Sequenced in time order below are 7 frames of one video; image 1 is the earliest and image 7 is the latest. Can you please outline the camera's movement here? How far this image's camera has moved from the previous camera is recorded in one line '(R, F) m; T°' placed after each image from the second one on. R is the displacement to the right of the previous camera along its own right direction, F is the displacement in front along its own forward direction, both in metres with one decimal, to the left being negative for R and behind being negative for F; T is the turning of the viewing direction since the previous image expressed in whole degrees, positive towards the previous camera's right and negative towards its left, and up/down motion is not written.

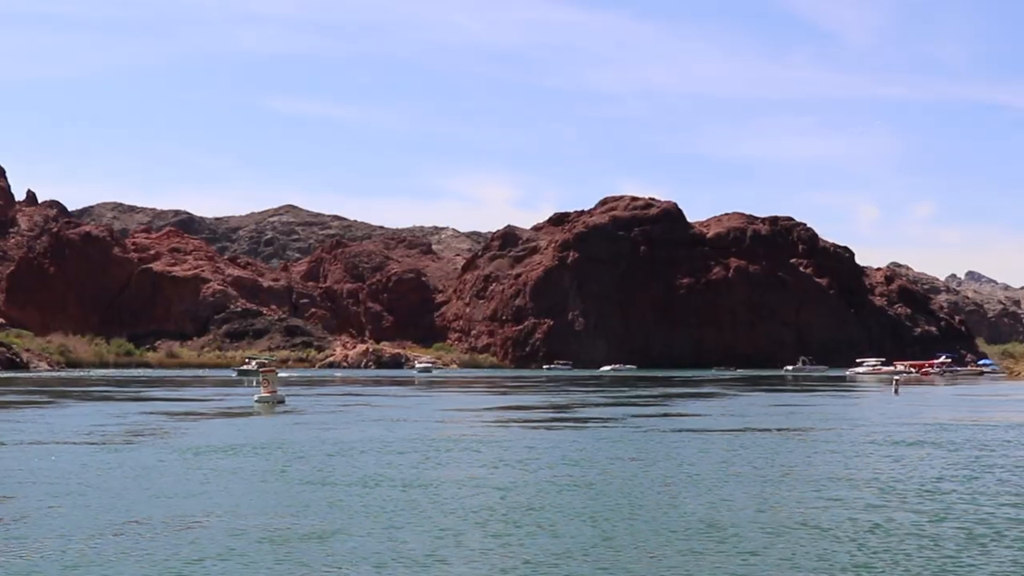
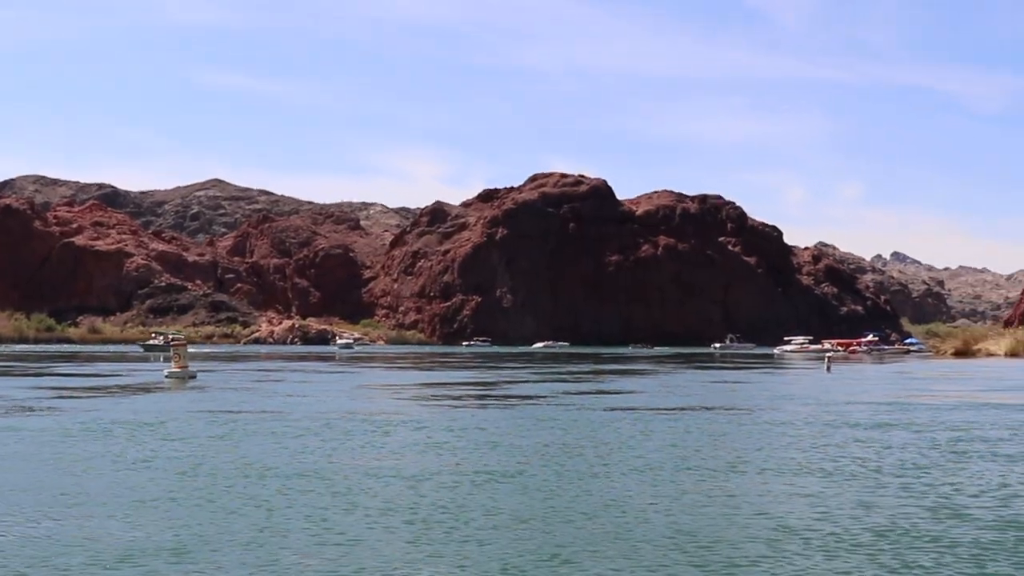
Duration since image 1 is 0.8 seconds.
(+0.2, +3.4) m; +3°
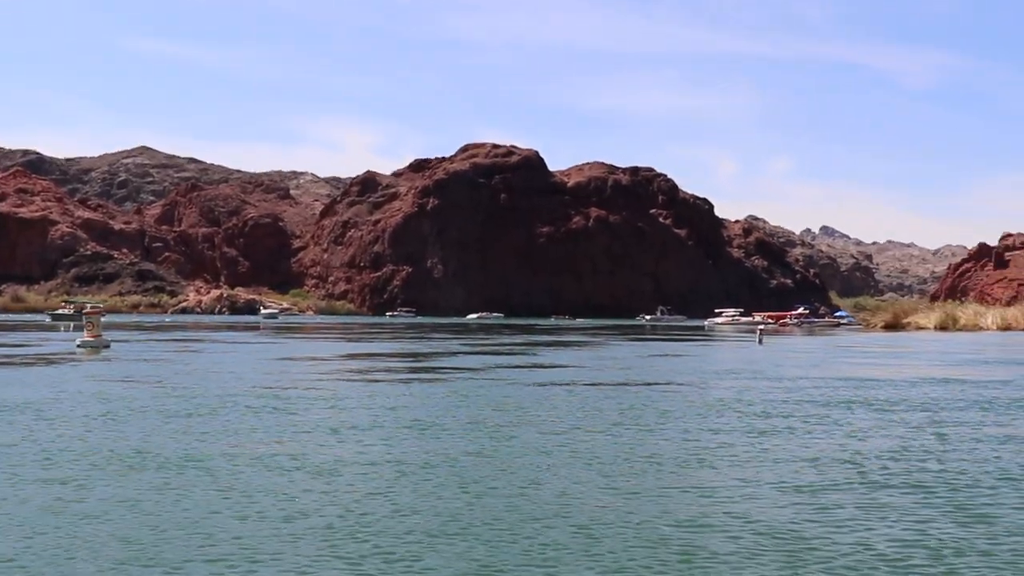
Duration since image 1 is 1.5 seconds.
(+0.1, +3.1) m; +3°
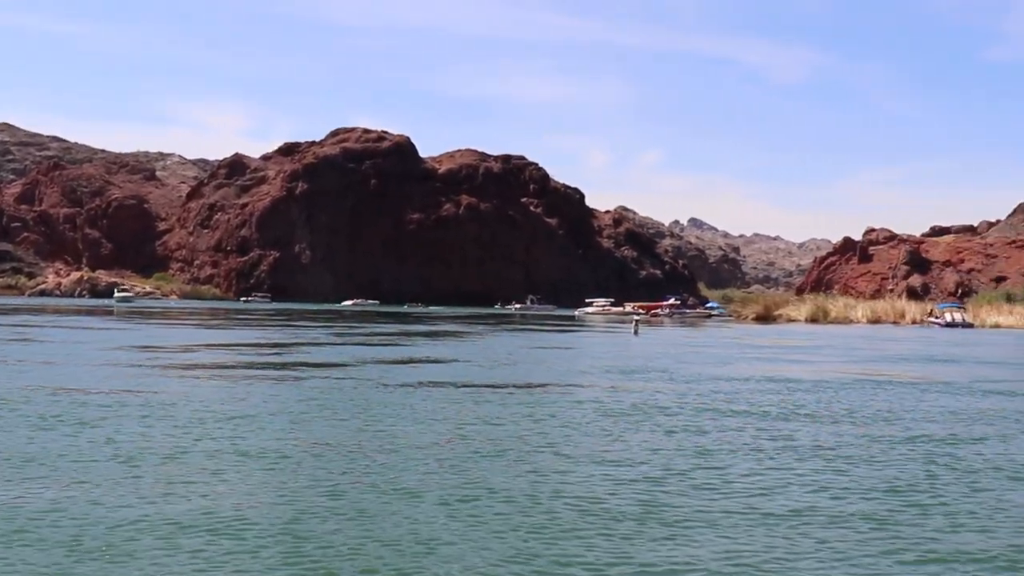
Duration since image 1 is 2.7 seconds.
(-0.1, +5.4) m; +5°
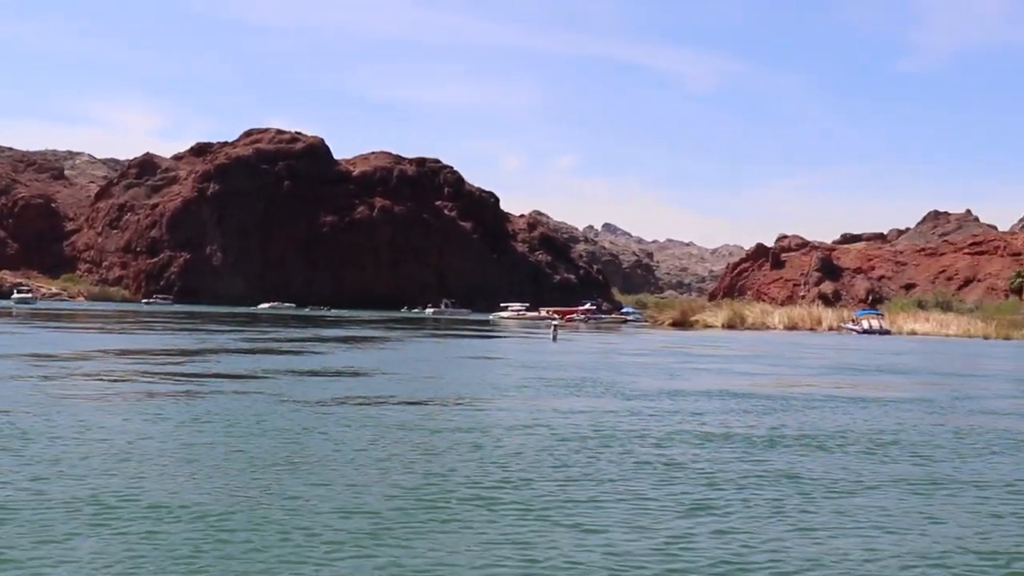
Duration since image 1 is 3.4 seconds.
(-0.4, +3.2) m; +3°
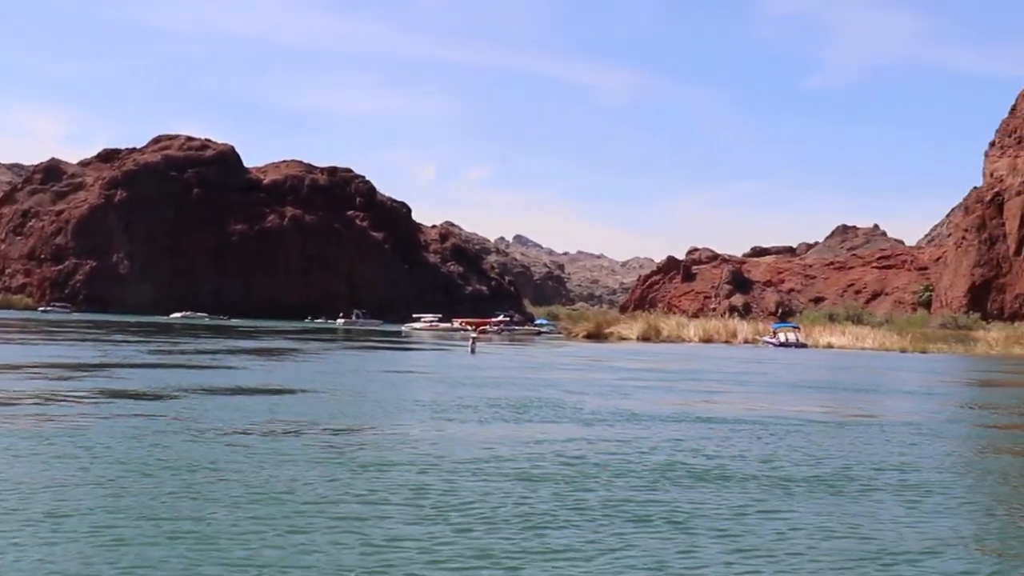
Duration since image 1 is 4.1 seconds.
(-0.7, +2.7) m; +3°
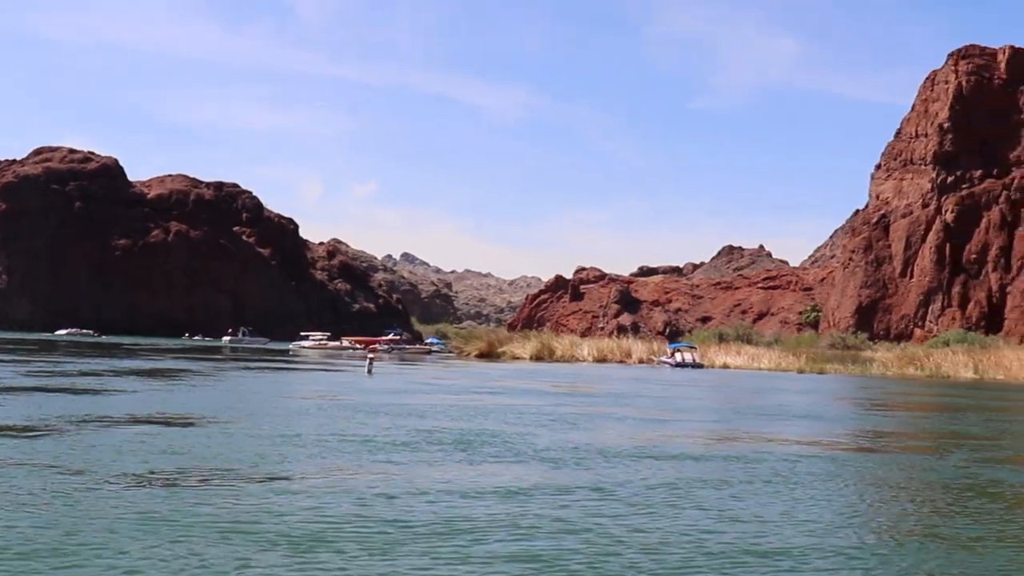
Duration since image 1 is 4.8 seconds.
(-1.1, +3.4) m; +4°
